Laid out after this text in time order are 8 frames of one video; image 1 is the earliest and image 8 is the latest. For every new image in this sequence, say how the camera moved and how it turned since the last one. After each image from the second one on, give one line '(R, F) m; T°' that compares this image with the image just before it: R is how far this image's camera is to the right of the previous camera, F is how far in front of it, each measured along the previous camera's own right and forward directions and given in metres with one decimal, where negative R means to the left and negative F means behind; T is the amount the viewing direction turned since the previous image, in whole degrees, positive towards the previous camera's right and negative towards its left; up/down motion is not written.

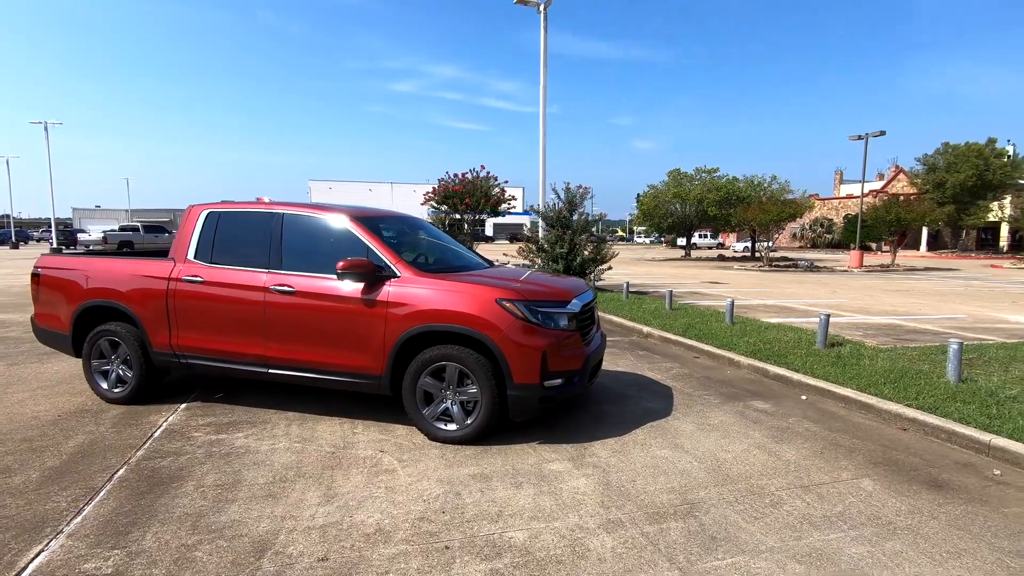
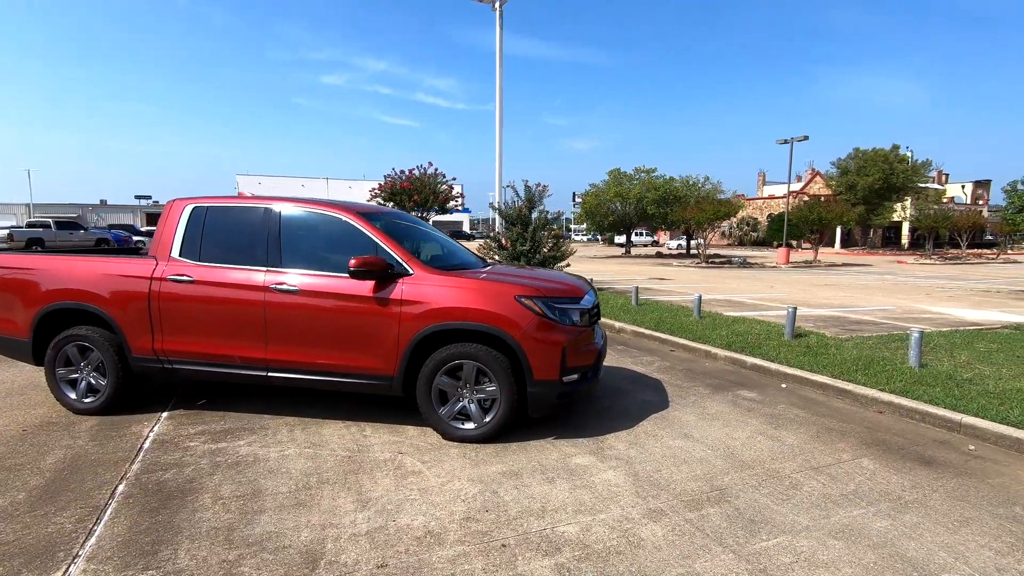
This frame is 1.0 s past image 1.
(-0.6, 0.0) m; +7°
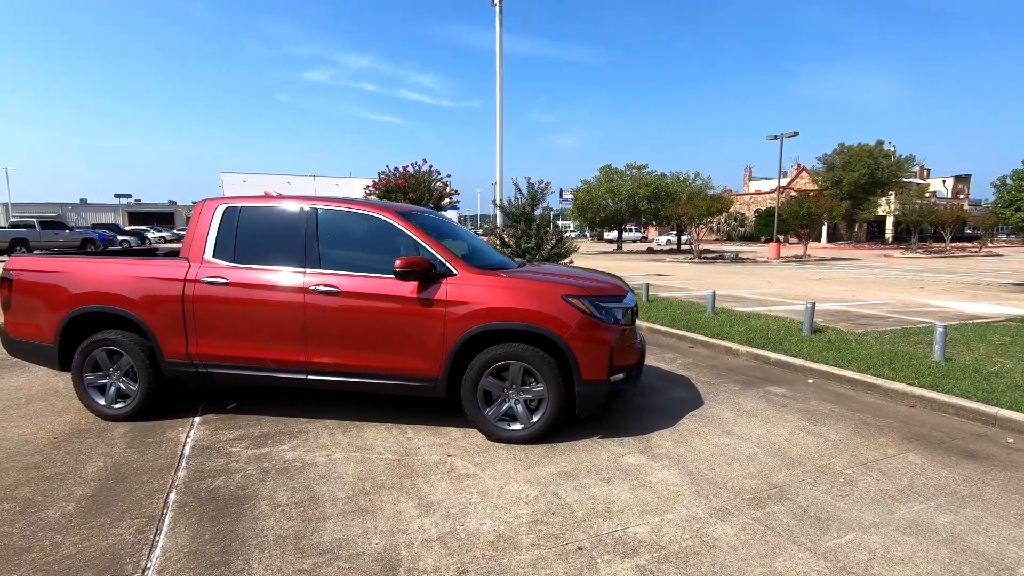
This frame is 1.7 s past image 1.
(-0.4, 0.0) m; +1°
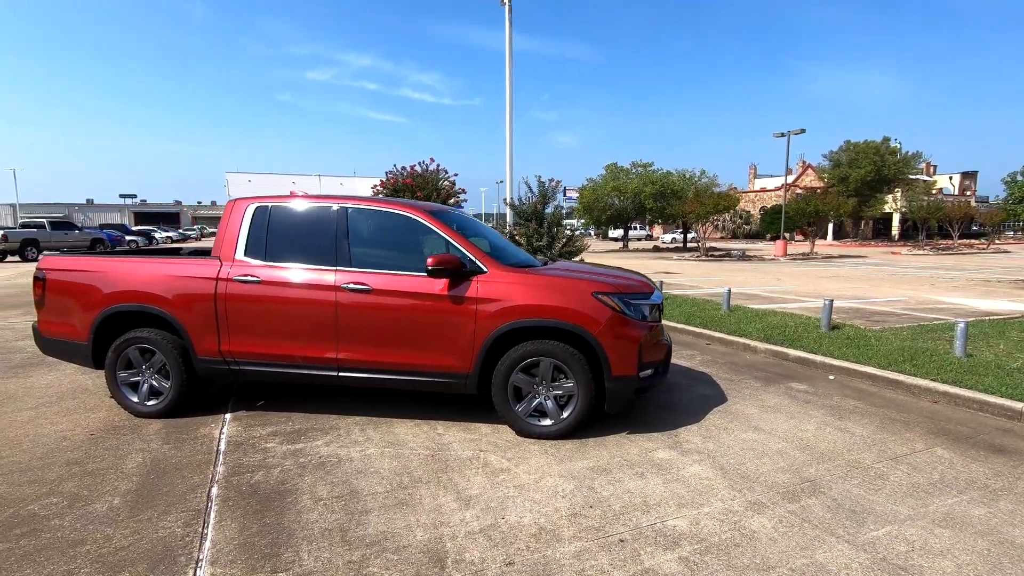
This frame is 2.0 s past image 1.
(-0.2, 0.0) m; 0°
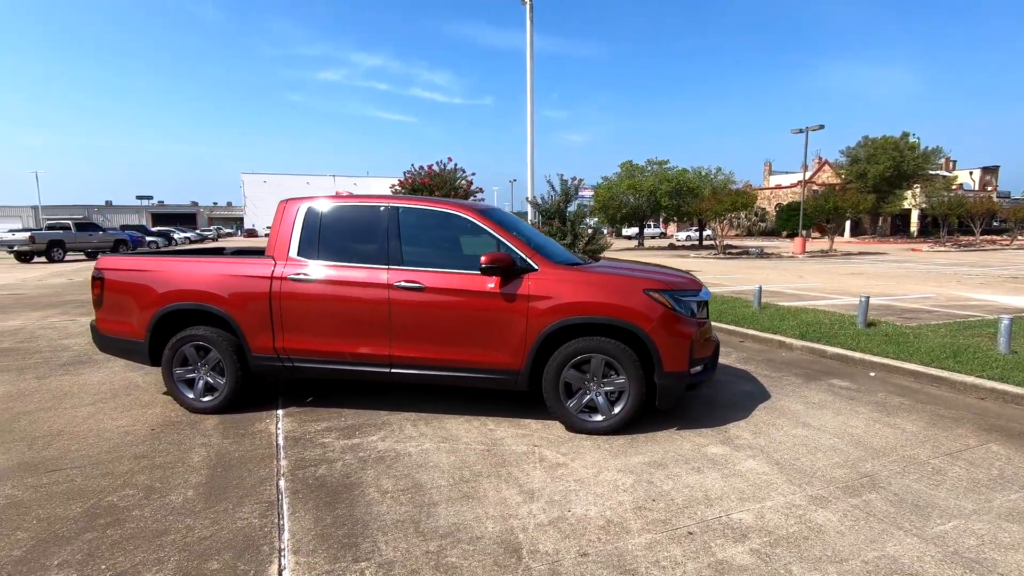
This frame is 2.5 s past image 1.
(-0.3, -0.1) m; -1°
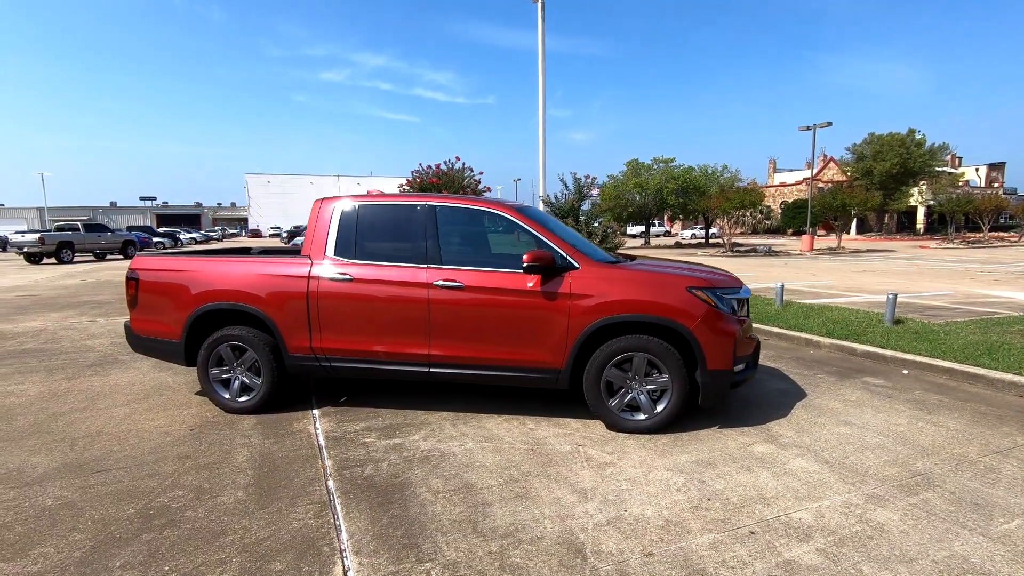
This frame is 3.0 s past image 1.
(-0.3, 0.0) m; 0°
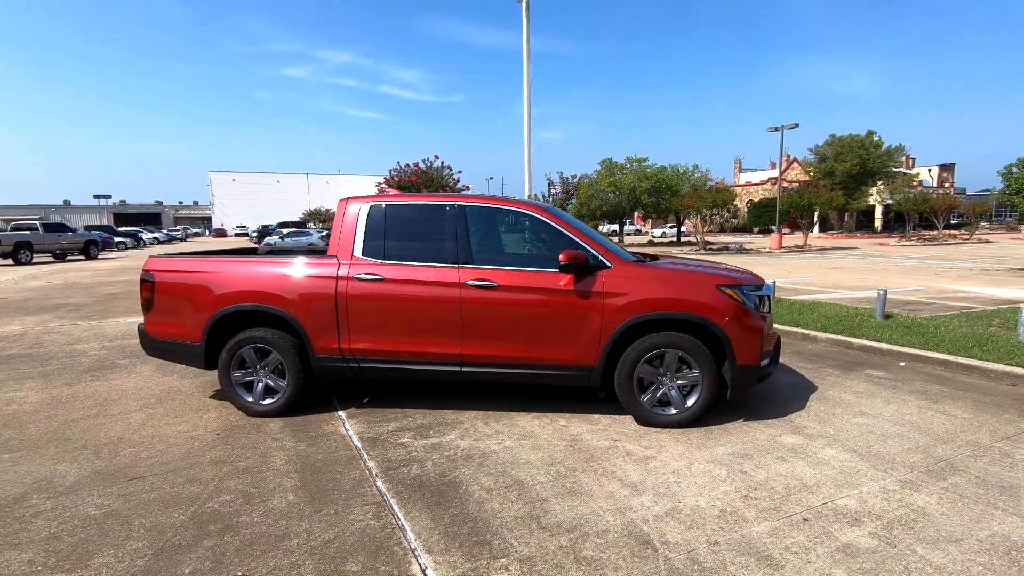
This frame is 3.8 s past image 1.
(-0.5, 0.0) m; +3°
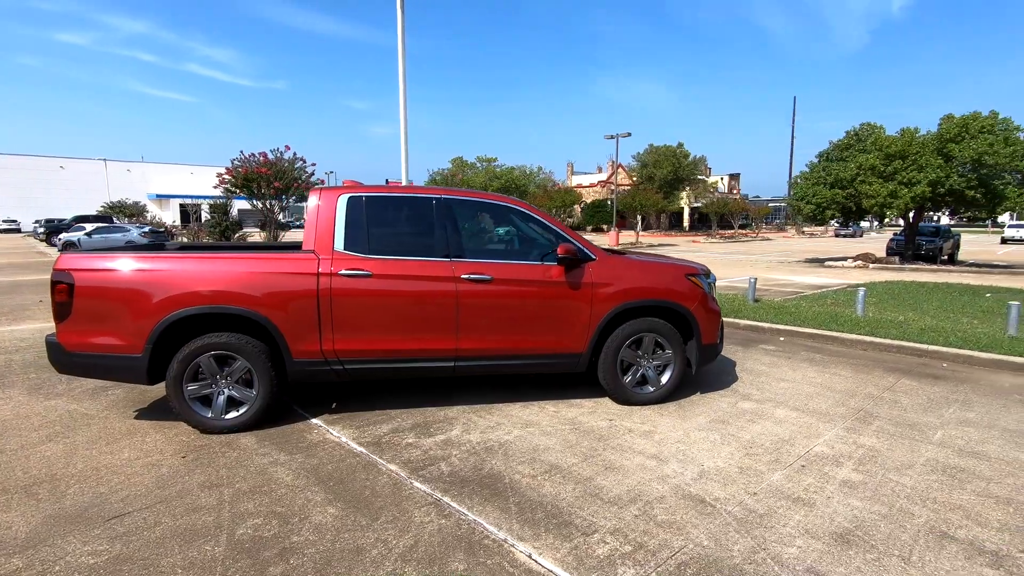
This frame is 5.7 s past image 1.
(-1.3, +0.1) m; +17°
